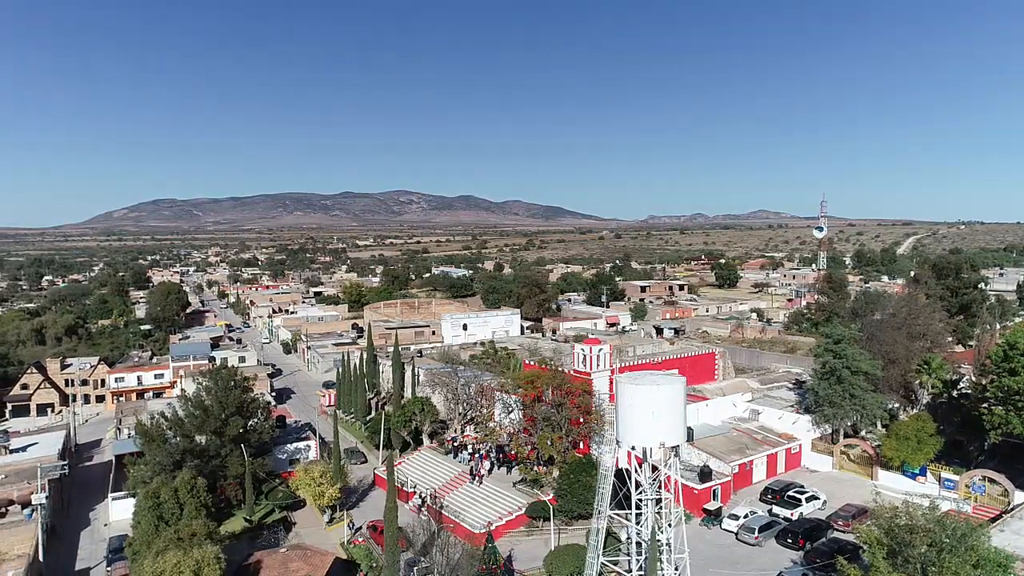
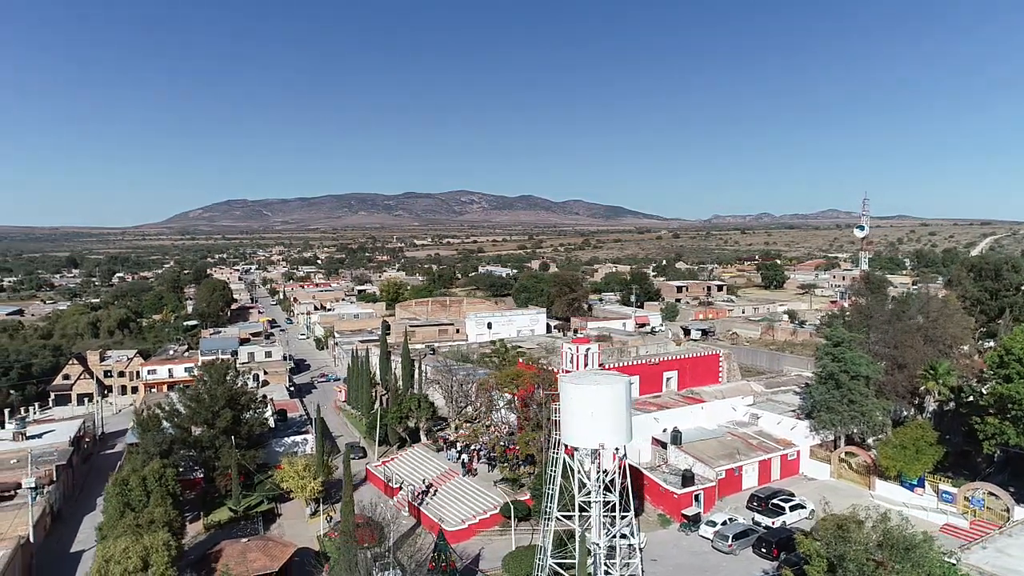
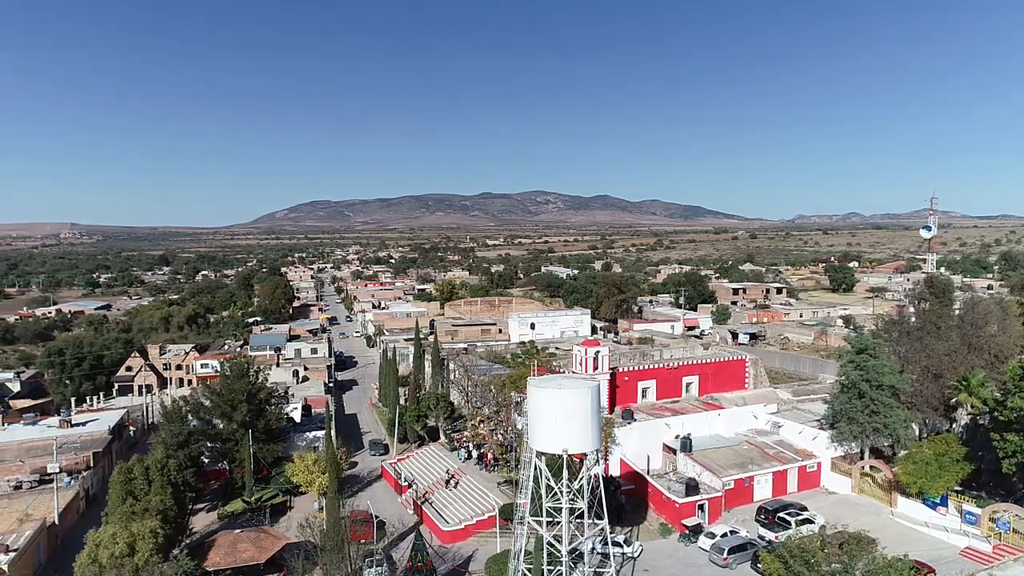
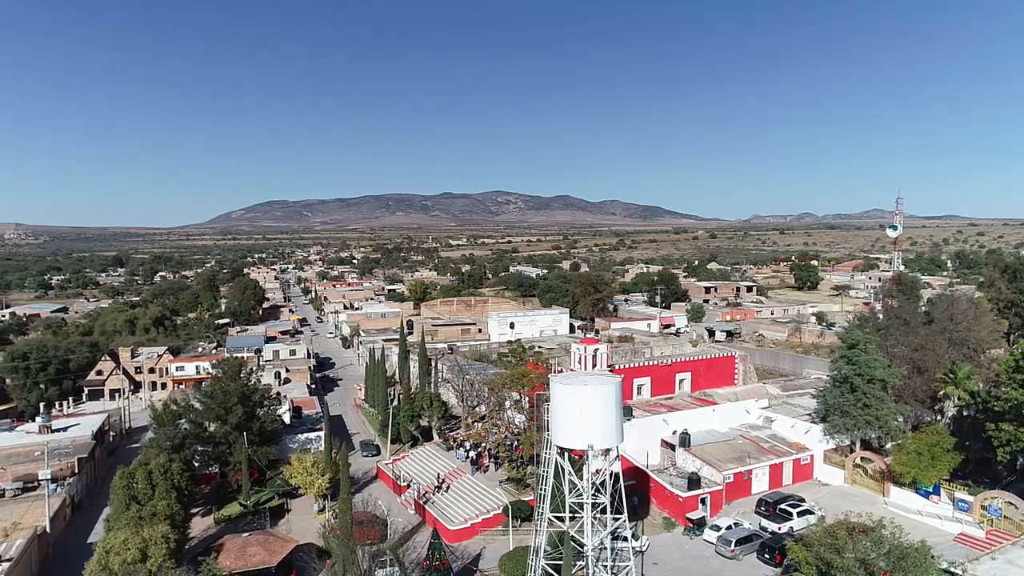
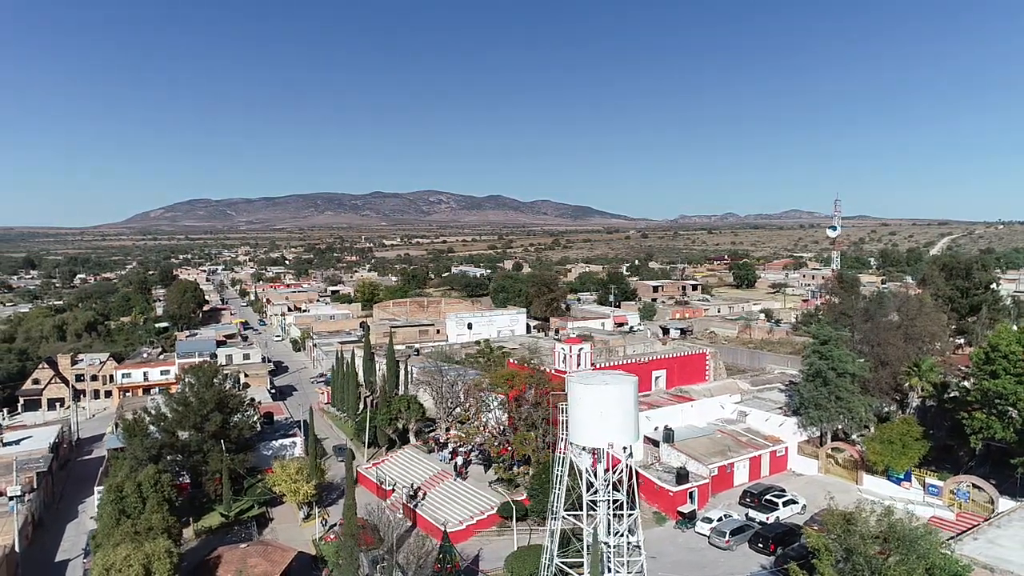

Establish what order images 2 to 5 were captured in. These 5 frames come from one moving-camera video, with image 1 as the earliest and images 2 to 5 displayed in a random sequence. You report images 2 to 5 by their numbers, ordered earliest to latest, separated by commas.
5, 2, 4, 3
